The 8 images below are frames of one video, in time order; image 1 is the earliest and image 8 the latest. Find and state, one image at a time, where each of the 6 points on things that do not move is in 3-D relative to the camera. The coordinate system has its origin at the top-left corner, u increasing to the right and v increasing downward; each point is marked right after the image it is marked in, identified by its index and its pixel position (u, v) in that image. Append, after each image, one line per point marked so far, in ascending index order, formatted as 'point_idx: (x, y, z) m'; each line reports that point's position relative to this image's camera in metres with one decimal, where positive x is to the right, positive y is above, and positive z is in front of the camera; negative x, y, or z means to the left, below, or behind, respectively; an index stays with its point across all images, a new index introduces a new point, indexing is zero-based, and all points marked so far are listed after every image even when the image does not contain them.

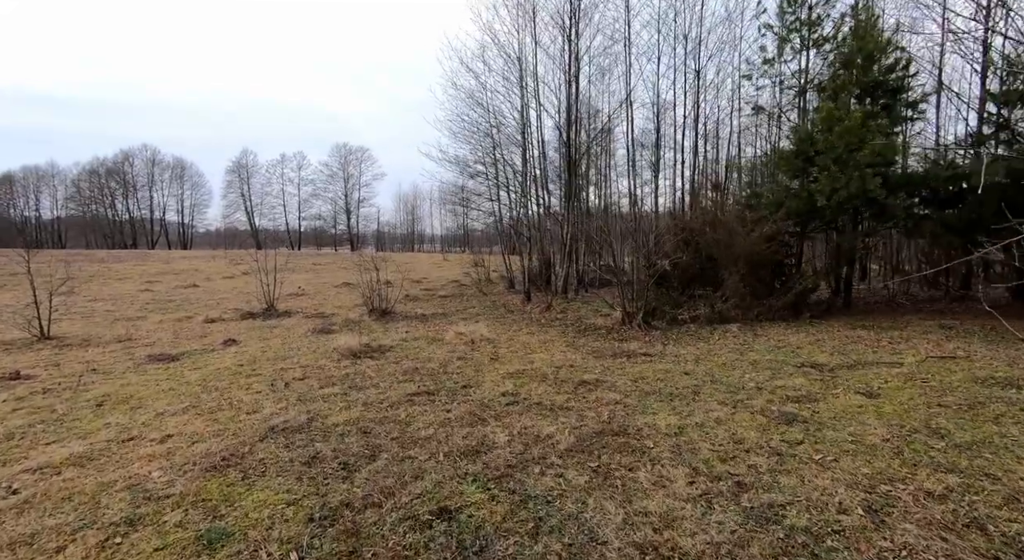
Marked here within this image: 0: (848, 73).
0: (+6.2, +3.8, +10.0) m
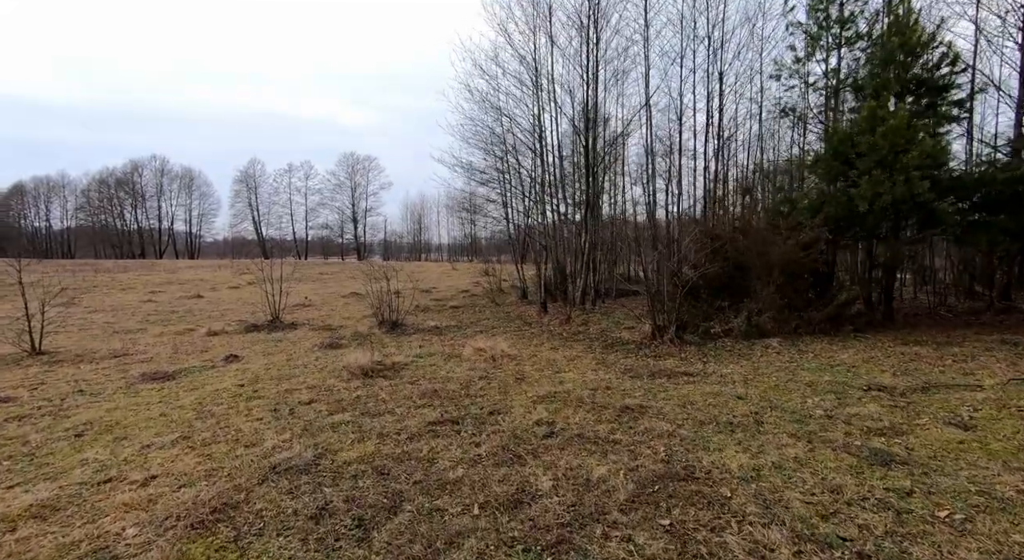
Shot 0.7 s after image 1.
0: (+6.6, +3.6, +9.5) m
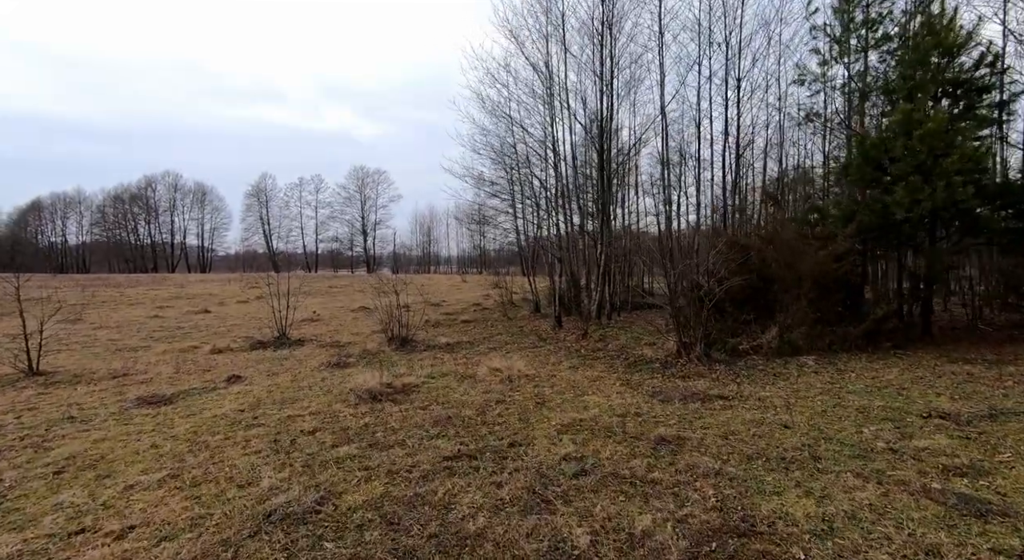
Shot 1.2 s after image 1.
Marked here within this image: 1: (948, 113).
0: (+6.8, +3.4, +9.0) m
1: (+6.7, +2.6, +8.4) m
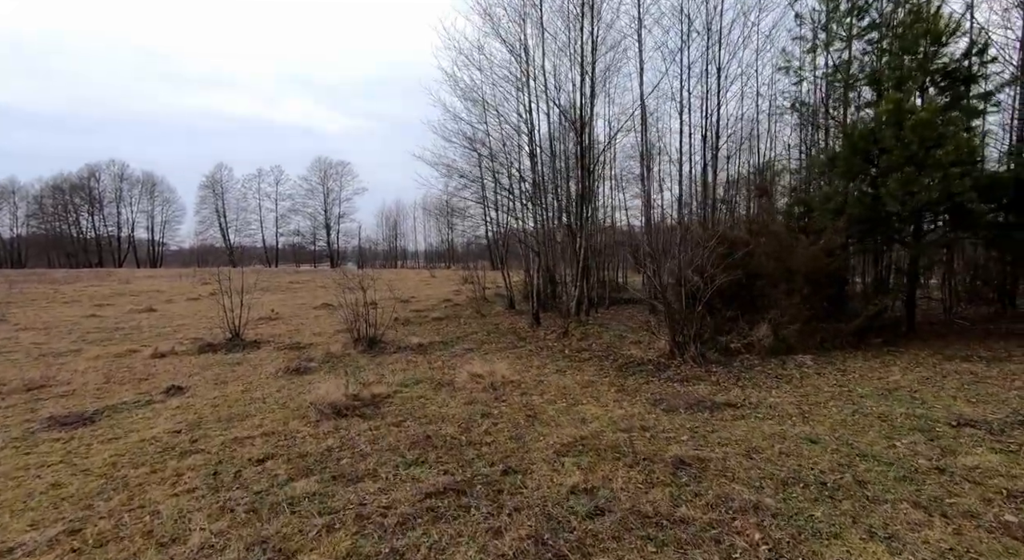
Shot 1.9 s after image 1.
0: (+6.5, +3.5, +8.7) m
1: (+6.4, +2.7, +8.1) m
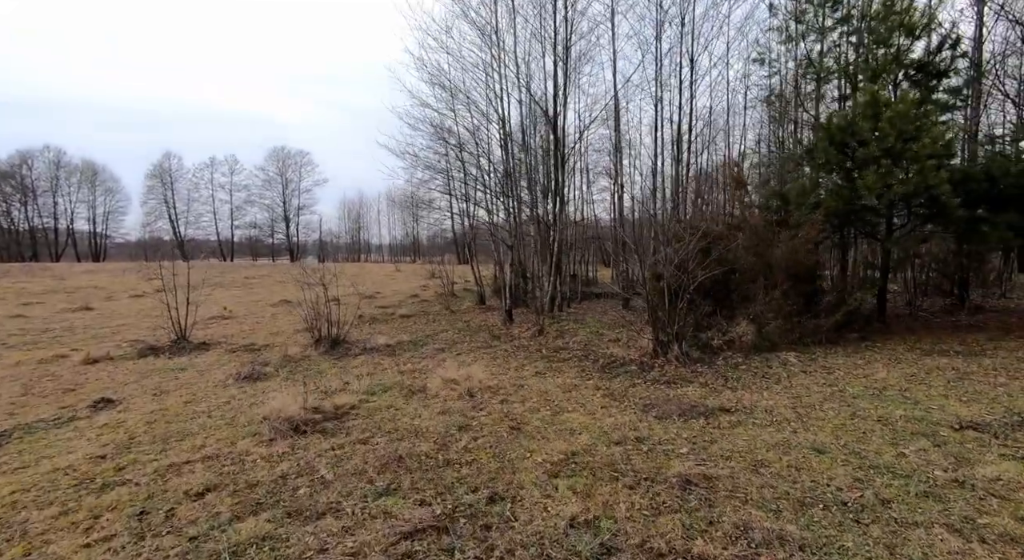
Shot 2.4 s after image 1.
0: (+6.0, +3.6, +8.6) m
1: (+6.0, +2.7, +8.0) m
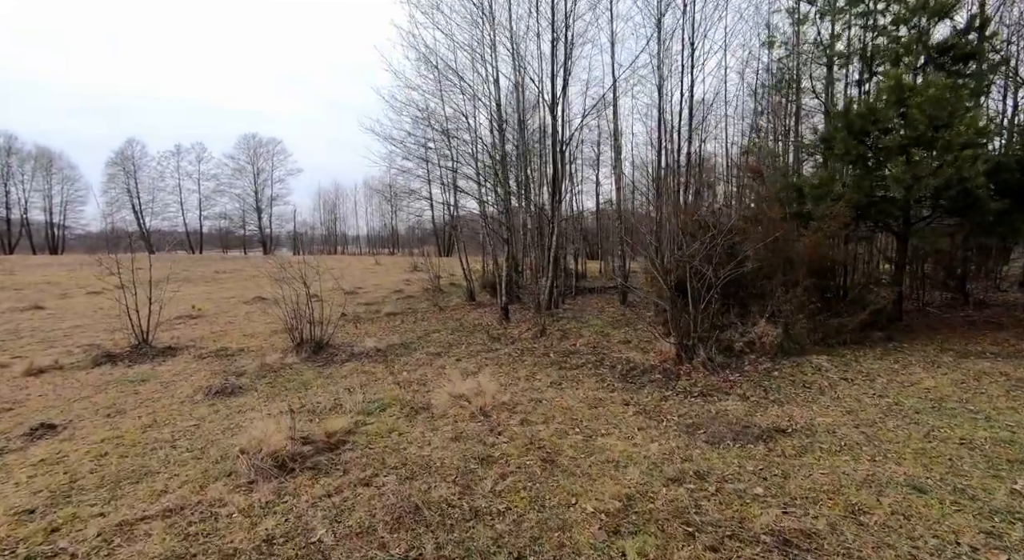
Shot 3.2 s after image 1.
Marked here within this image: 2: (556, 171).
0: (+6.0, +3.7, +8.1) m
1: (+6.0, +2.8, +7.5) m
2: (+0.9, +2.3, +11.5) m
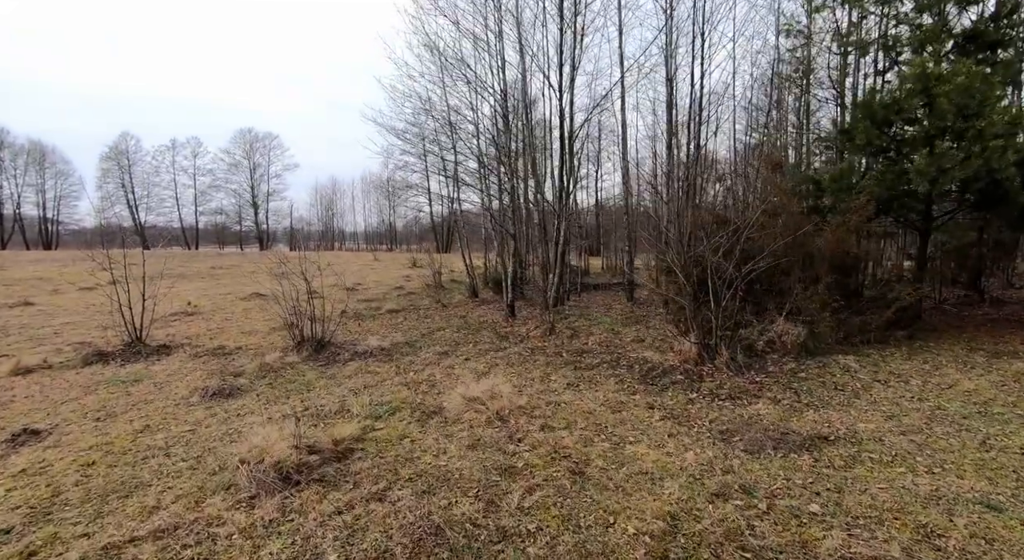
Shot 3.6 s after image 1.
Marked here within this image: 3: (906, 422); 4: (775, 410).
0: (+6.1, +3.7, +7.8) m
1: (+6.2, +2.8, +7.2) m
2: (+1.0, +2.4, +11.2) m
3: (+3.0, -1.1, +4.1) m
4: (+2.1, -1.0, +4.4) m
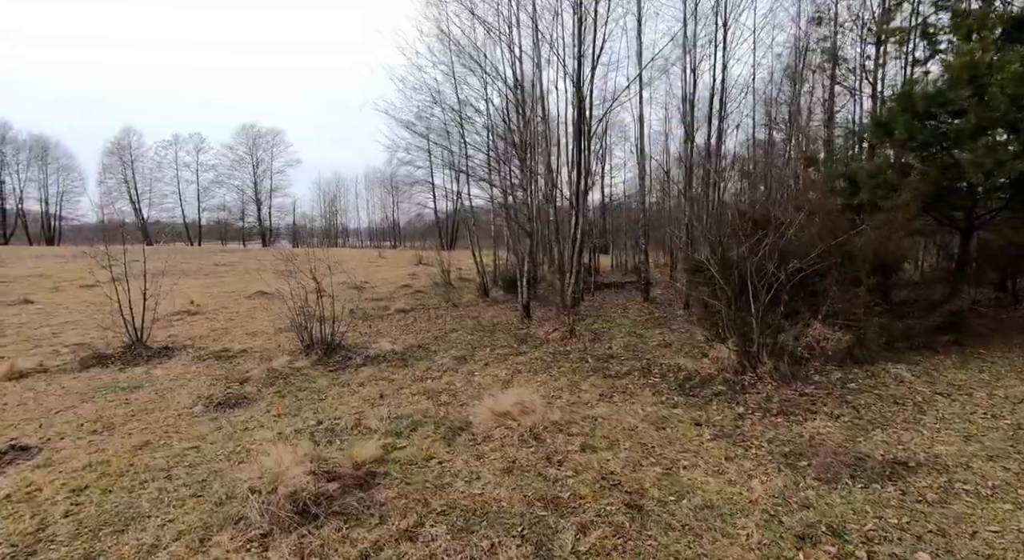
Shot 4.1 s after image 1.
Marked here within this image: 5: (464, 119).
0: (+6.4, +3.7, +7.4) m
1: (+6.4, +2.8, +6.8) m
2: (+1.3, +2.4, +10.8) m
3: (+3.2, -1.1, +3.7) m
4: (+2.4, -1.1, +4.0) m
5: (-1.1, +3.5, +11.8) m
